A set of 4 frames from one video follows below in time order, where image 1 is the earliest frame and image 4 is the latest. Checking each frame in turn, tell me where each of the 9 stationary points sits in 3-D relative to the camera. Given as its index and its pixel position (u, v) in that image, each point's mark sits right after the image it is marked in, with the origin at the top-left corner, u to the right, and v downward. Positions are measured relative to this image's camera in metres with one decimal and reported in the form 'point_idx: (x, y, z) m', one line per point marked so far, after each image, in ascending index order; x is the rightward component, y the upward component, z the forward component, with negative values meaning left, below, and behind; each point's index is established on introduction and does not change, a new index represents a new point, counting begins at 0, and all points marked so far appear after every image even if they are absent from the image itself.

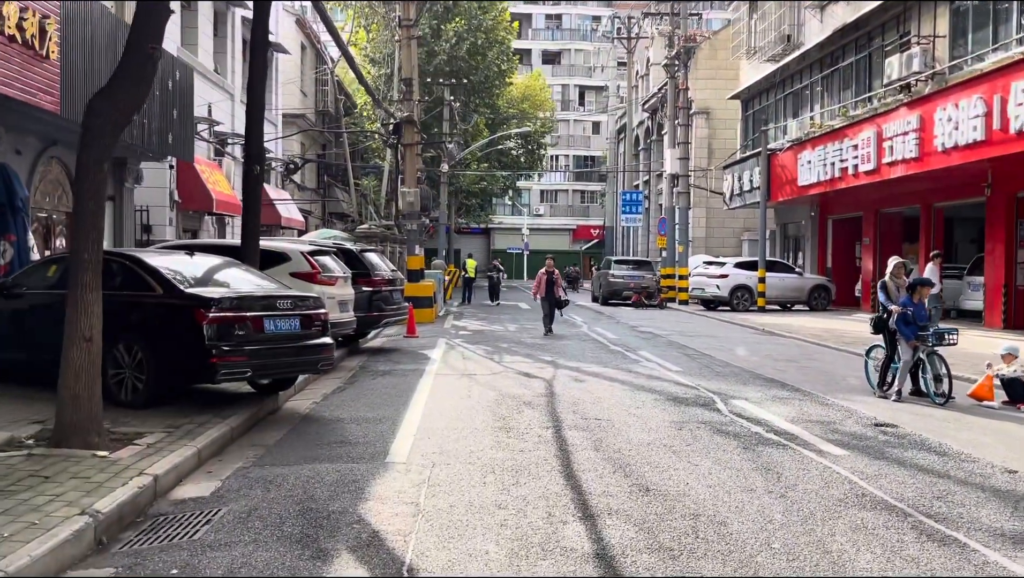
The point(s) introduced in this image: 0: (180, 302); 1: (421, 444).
0: (-2.9, -0.1, +8.3) m
1: (-0.7, -1.2, +7.3) m
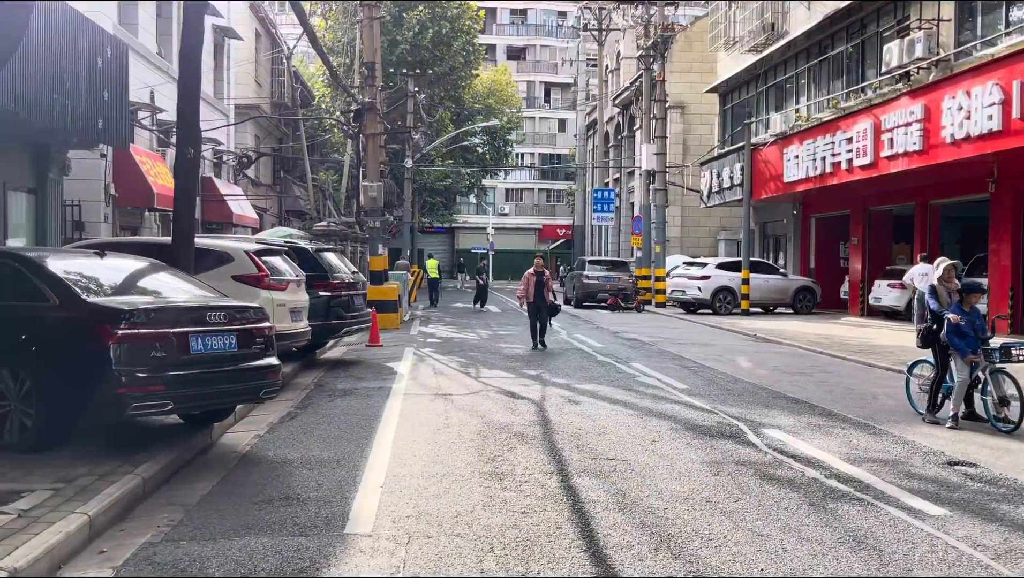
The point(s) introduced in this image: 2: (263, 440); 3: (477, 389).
0: (-2.9, -0.2, +6.5) m
1: (-0.7, -1.2, +5.6) m
2: (-2.0, -1.2, +7.7) m
3: (-0.4, -1.1, +10.5) m
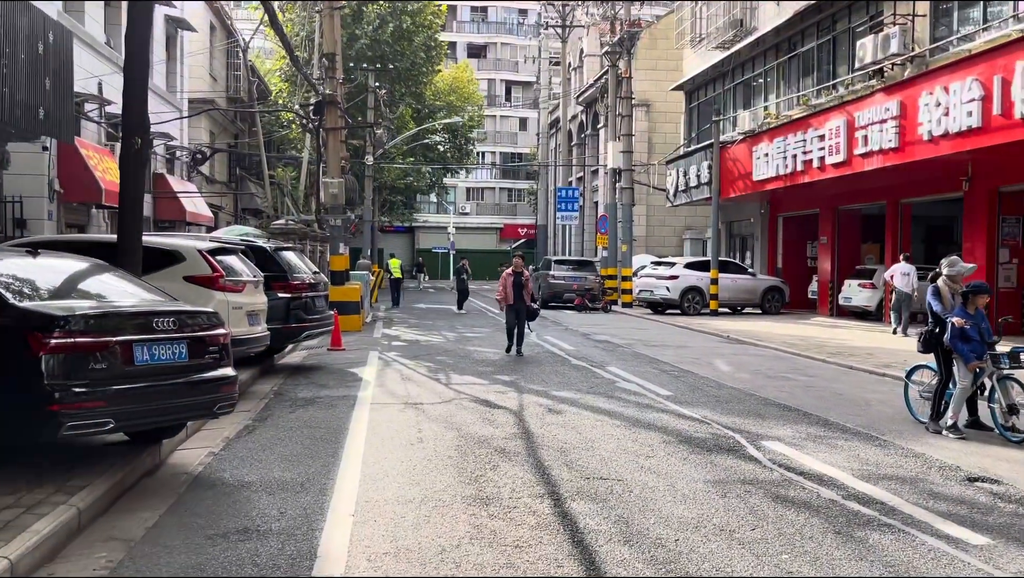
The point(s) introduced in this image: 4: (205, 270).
0: (-3.0, -0.2, +5.7) m
1: (-0.7, -1.3, +4.9) m
2: (-2.1, -1.2, +7.0) m
3: (-0.6, -1.1, +9.9) m
4: (-3.2, +0.2, +9.9) m
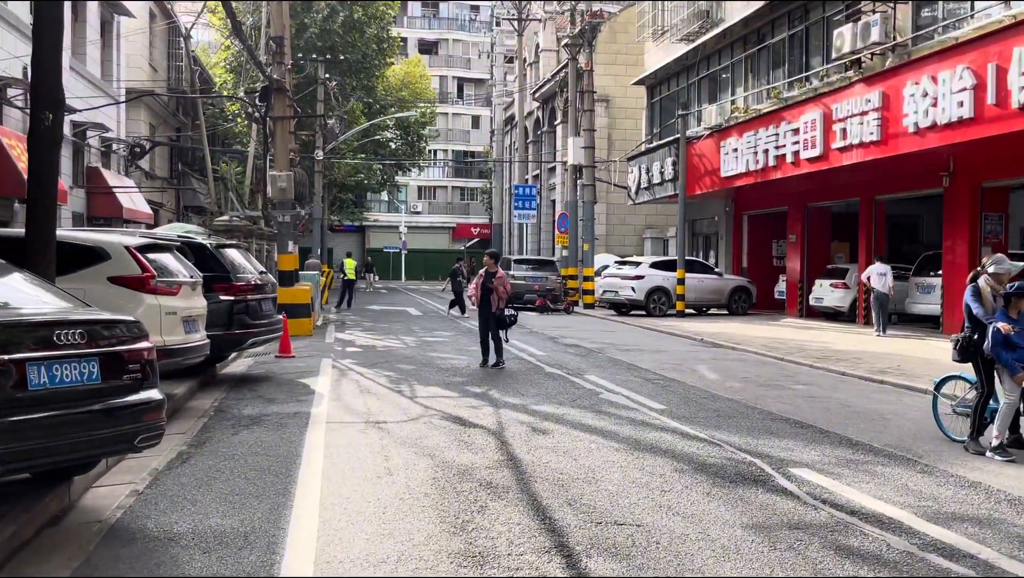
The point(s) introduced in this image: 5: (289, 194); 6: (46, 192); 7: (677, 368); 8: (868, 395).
0: (-3.0, -0.2, +4.4) m
1: (-0.7, -1.3, +3.7) m
2: (-2.2, -1.2, +5.7) m
3: (-0.9, -1.1, +8.7) m
4: (-3.4, +0.2, +8.6) m
5: (-4.4, +1.9, +18.8) m
6: (-3.7, +0.8, +7.6) m
7: (+2.2, -1.1, +12.7) m
8: (+3.8, -1.1, +10.2) m
